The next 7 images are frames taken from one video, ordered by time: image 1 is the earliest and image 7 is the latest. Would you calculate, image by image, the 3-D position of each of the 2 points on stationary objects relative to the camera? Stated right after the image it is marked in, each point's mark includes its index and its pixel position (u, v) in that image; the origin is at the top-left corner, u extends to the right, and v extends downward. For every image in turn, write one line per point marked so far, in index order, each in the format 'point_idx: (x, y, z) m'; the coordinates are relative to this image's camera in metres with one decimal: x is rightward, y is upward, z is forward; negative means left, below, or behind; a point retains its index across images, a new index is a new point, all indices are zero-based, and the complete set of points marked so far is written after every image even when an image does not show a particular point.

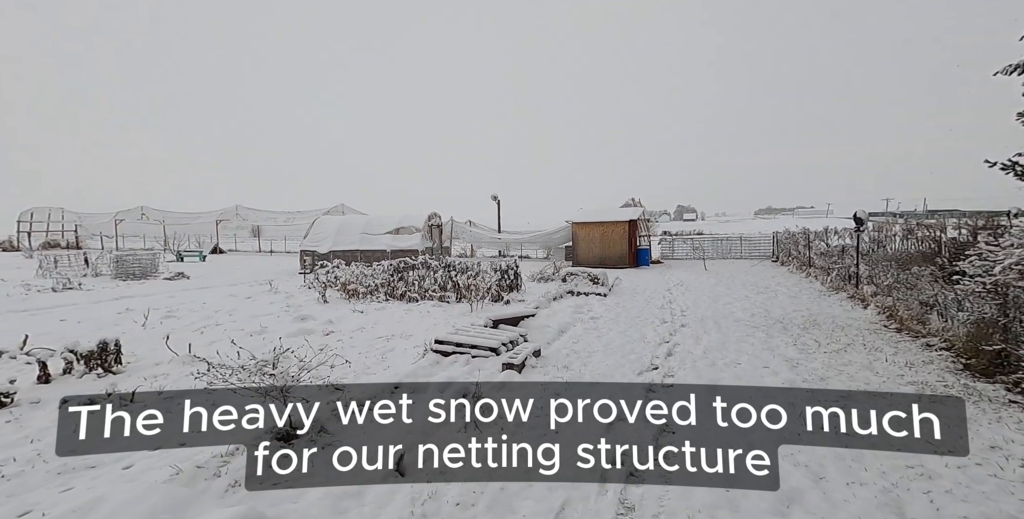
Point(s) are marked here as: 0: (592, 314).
0: (+1.4, -1.0, +7.8) m
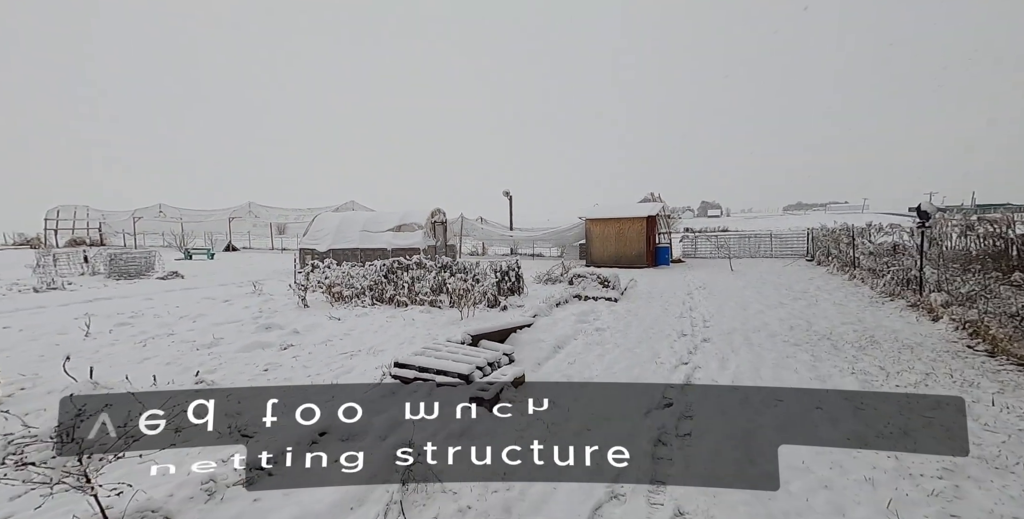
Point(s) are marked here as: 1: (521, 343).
0: (+1.3, -1.0, +6.7) m
1: (+0.1, -1.1, +5.5) m
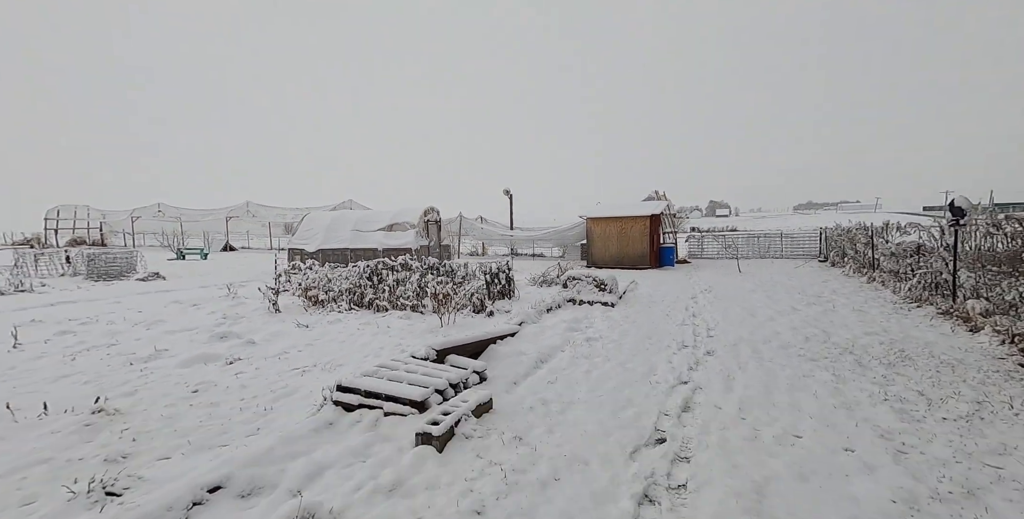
0: (+1.1, -1.0, +6.1) m
1: (-0.1, -1.1, +4.9) m
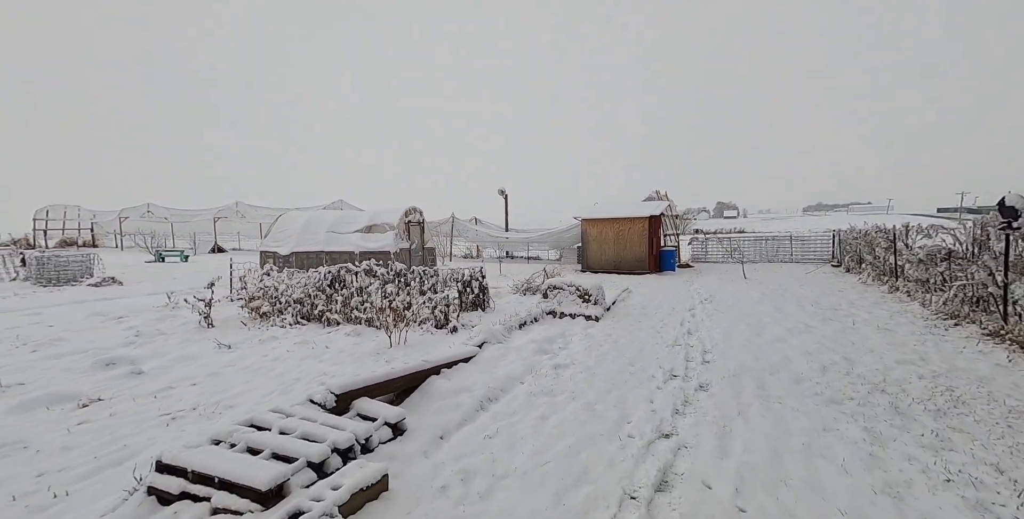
0: (+0.6, -1.2, +5.1) m
1: (-0.7, -1.2, +3.9) m
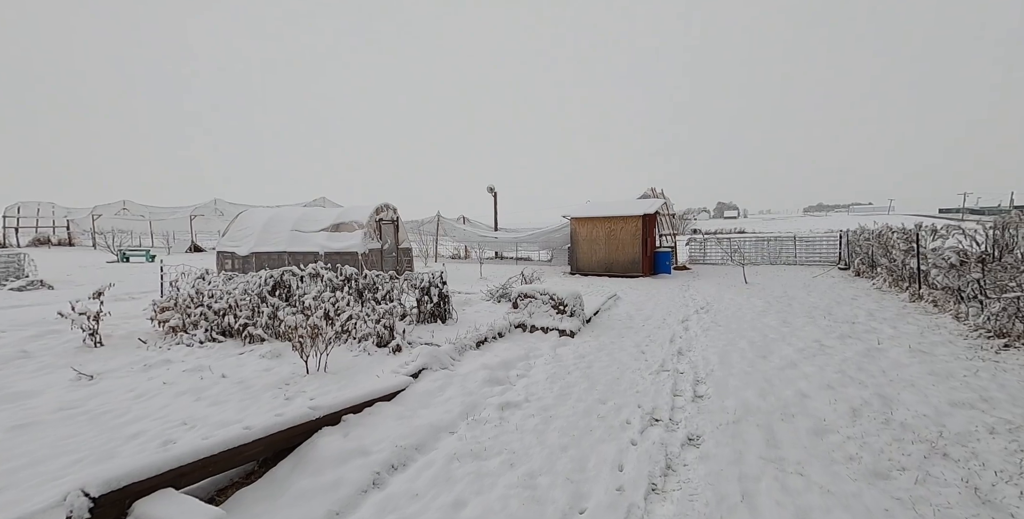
0: (0.0, -1.2, +3.9) m
1: (-1.2, -1.2, +2.7) m
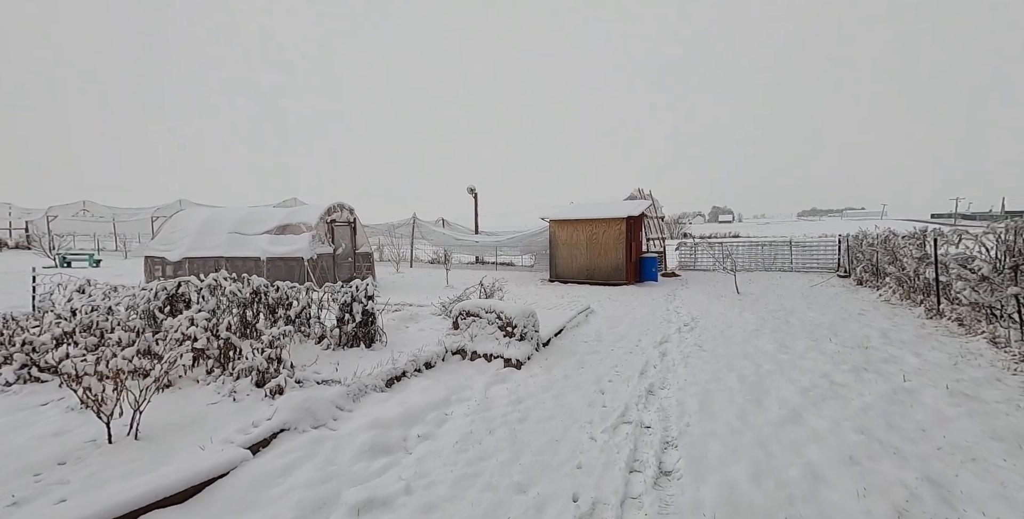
0: (-0.7, -1.3, +2.7) m
1: (-2.0, -1.3, +1.4) m
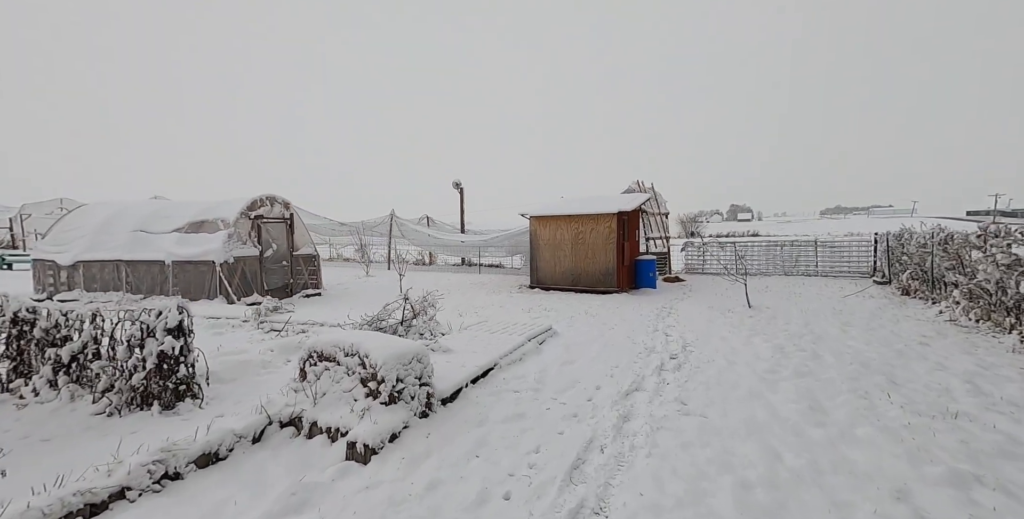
0: (-1.8, -1.4, +0.7) m
1: (-3.1, -1.5, -0.5) m
